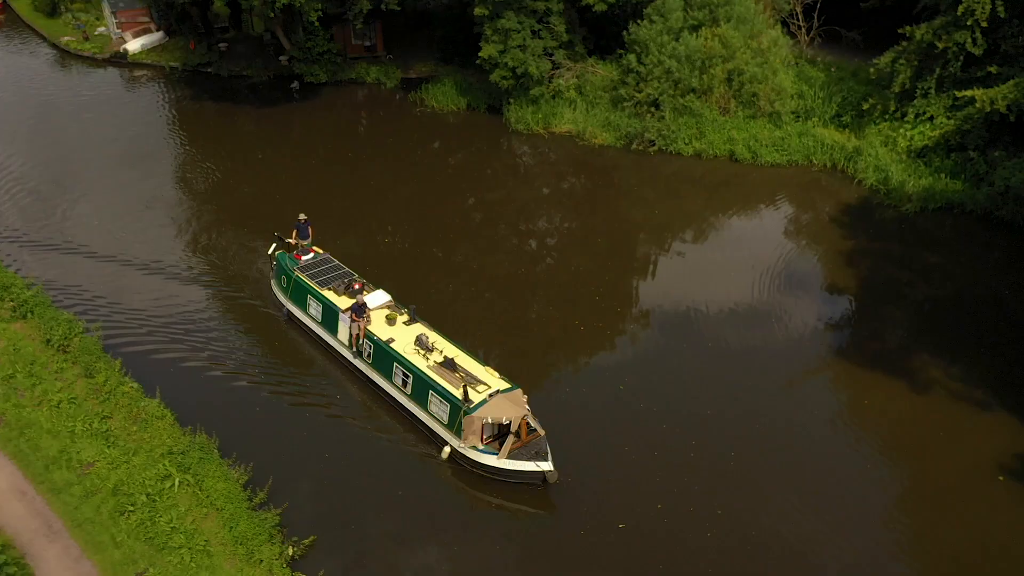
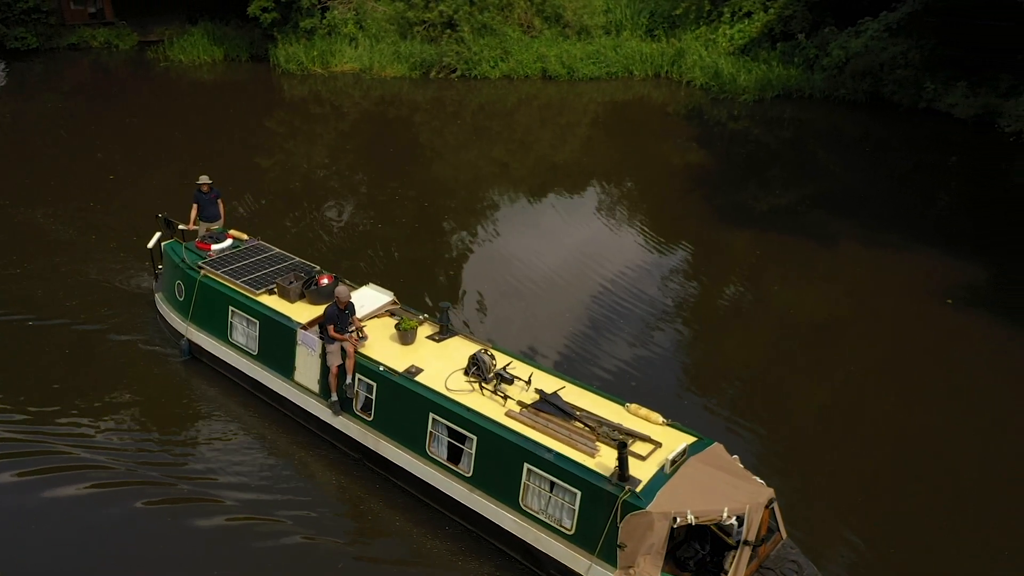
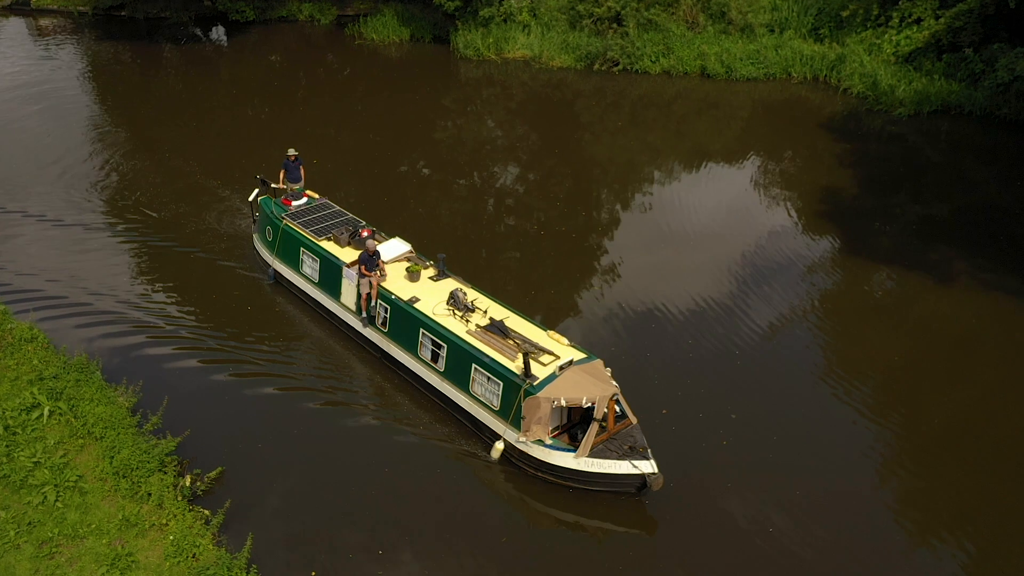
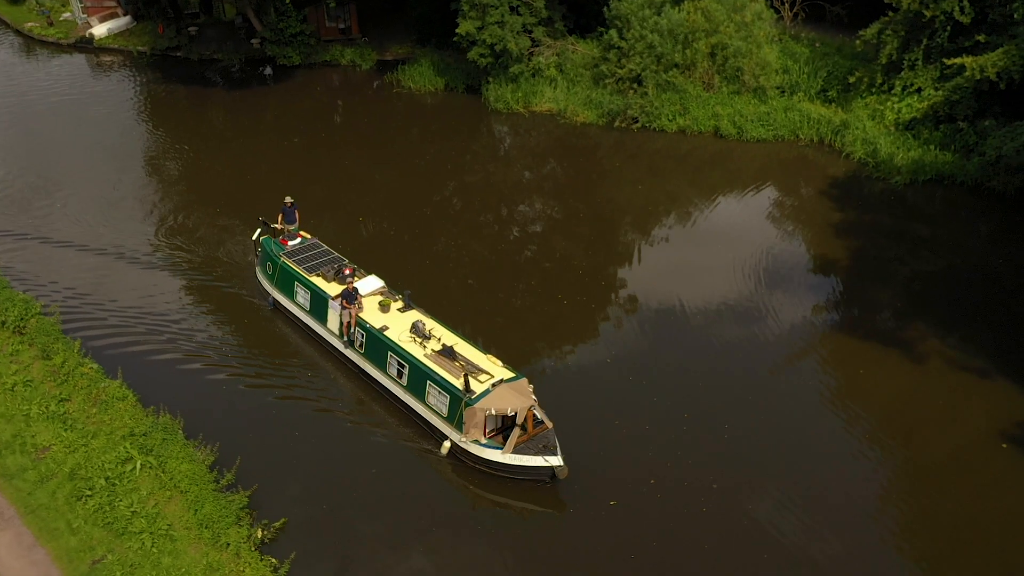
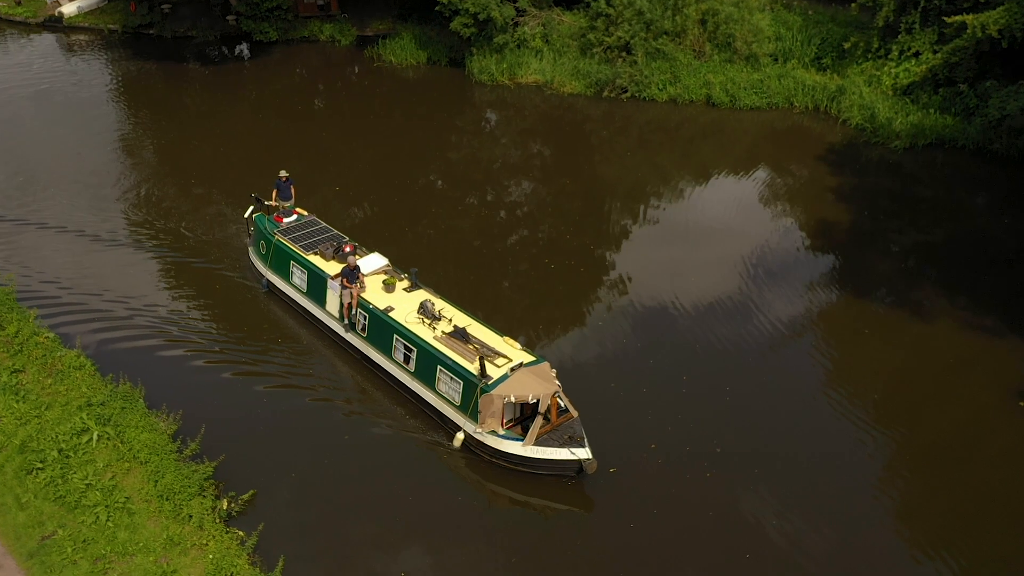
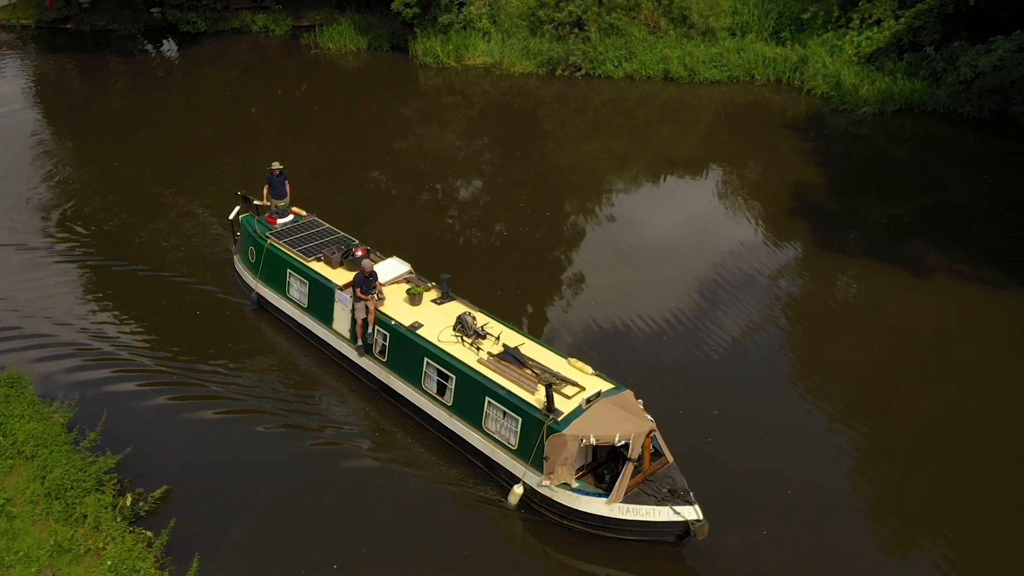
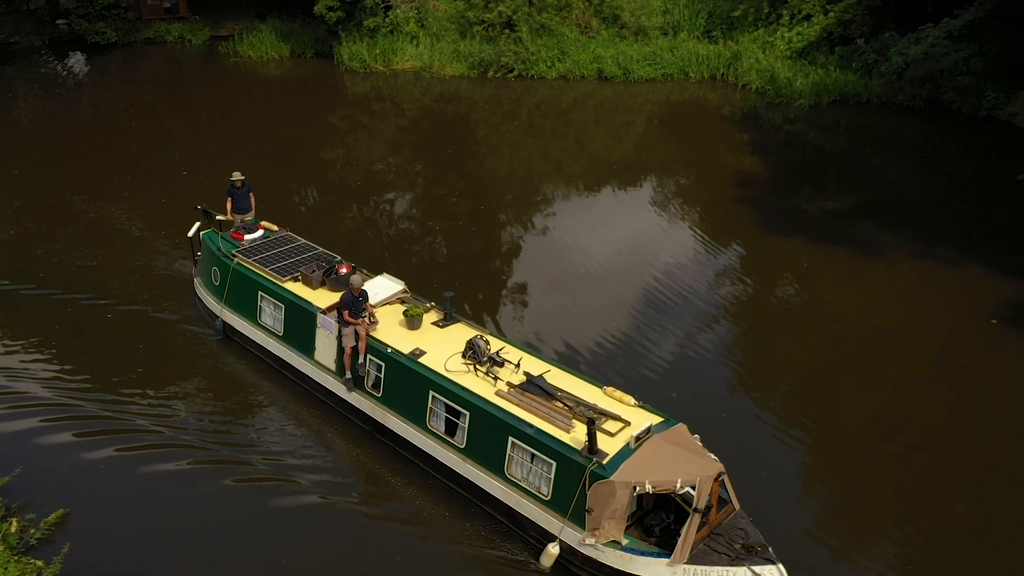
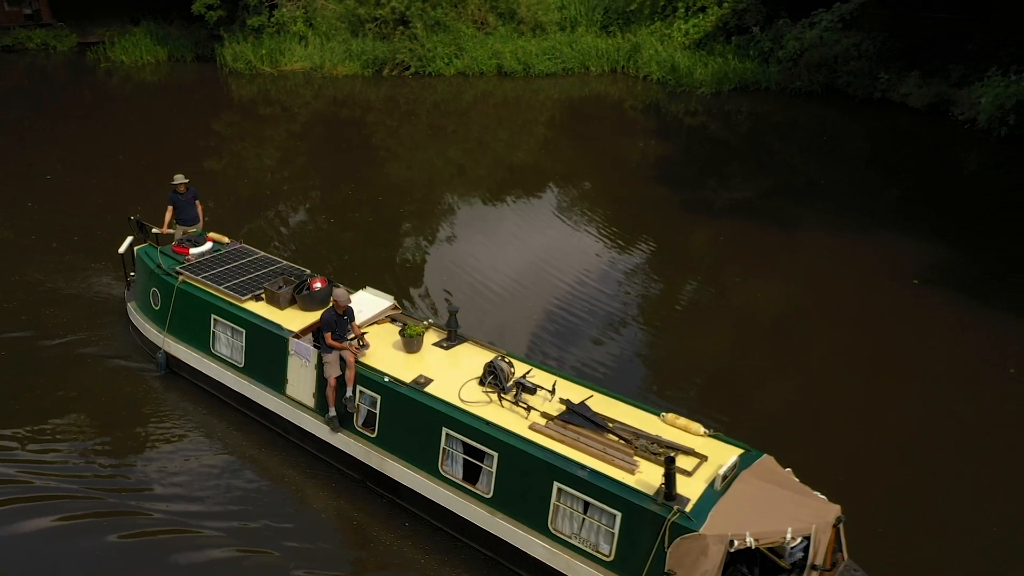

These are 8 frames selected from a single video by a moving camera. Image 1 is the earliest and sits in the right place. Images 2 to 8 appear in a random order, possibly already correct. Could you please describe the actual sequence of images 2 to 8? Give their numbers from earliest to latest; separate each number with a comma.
4, 5, 3, 6, 7, 2, 8
